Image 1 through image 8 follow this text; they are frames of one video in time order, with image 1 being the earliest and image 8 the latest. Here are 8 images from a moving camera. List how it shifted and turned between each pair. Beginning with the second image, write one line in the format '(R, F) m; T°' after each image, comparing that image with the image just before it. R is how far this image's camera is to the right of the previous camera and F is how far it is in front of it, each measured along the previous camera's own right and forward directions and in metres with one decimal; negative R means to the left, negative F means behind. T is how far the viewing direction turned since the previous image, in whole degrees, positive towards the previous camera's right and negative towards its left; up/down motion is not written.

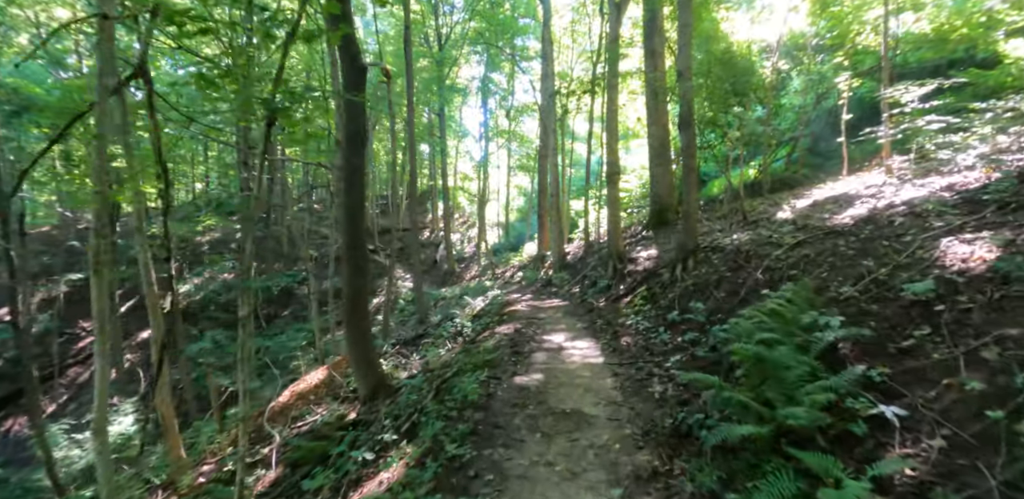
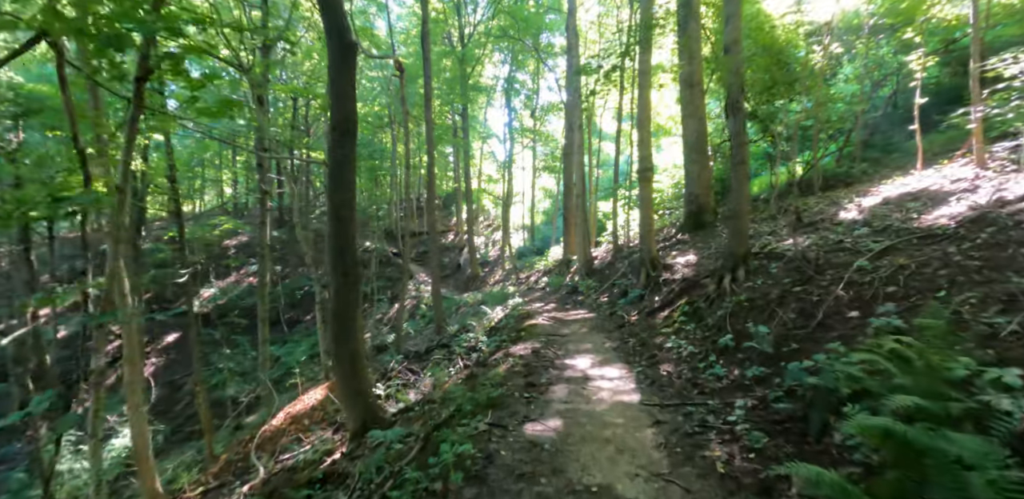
(+0.1, +1.0) m; -3°
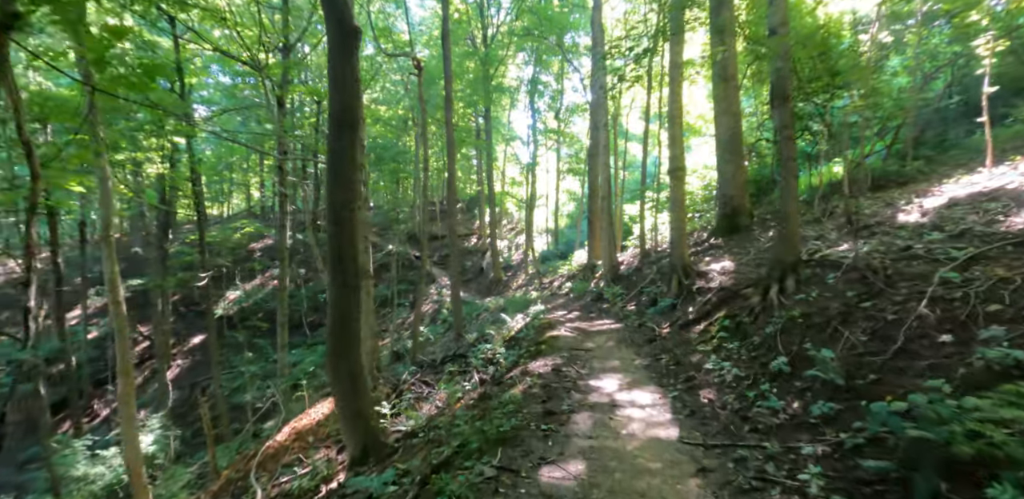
(+0.1, +0.6) m; -2°
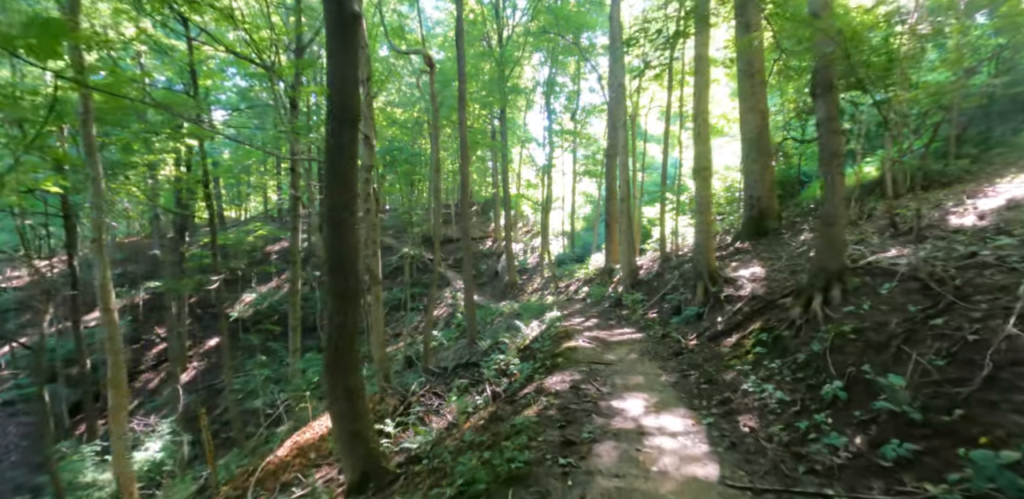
(0.0, +0.4) m; -2°
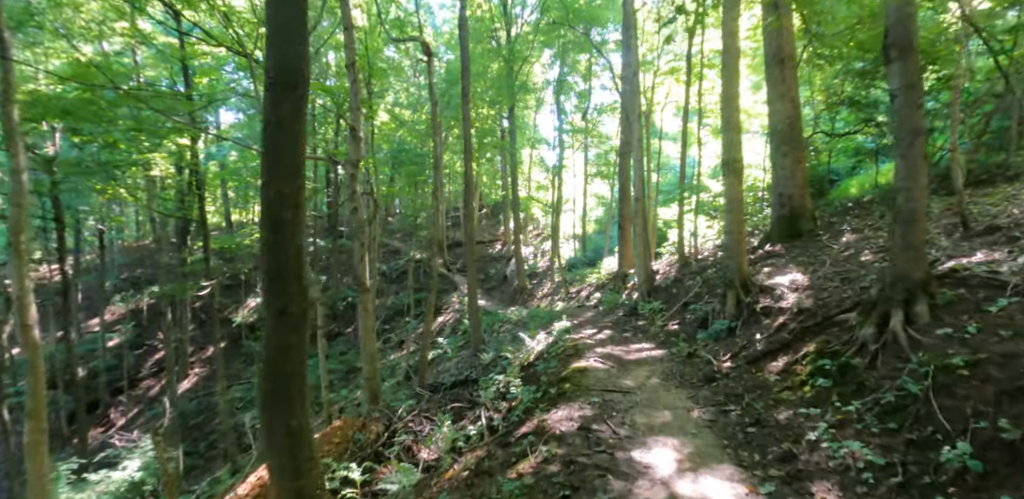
(+0.1, +0.9) m; -1°
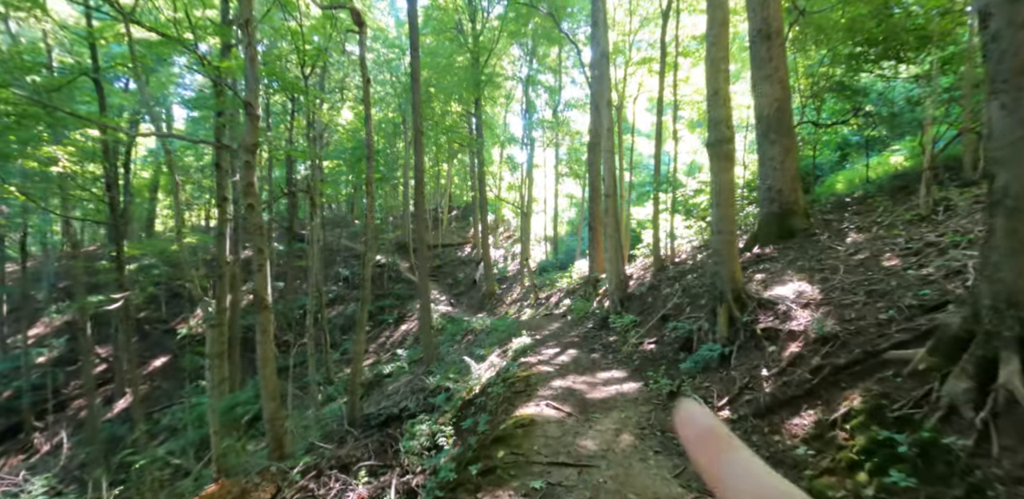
(+0.4, +1.4) m; +2°
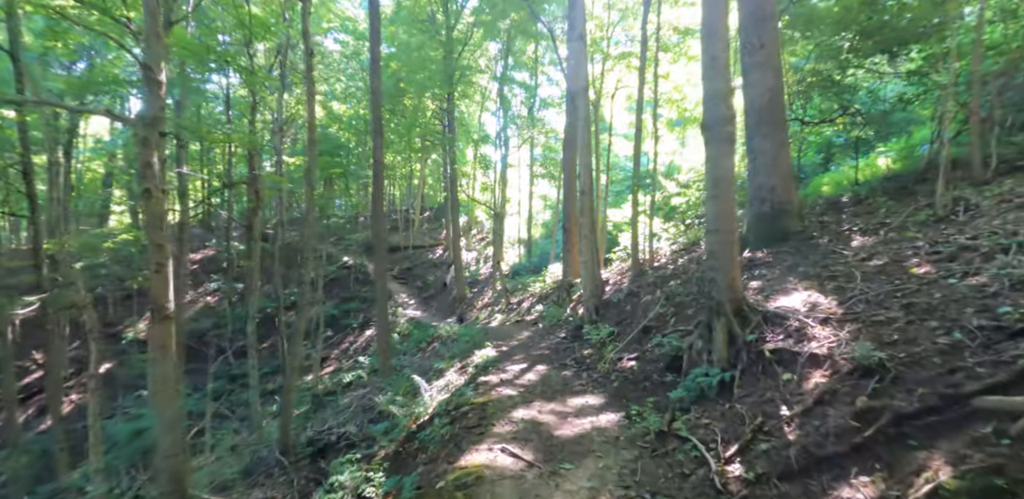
(+0.2, +1.0) m; +2°
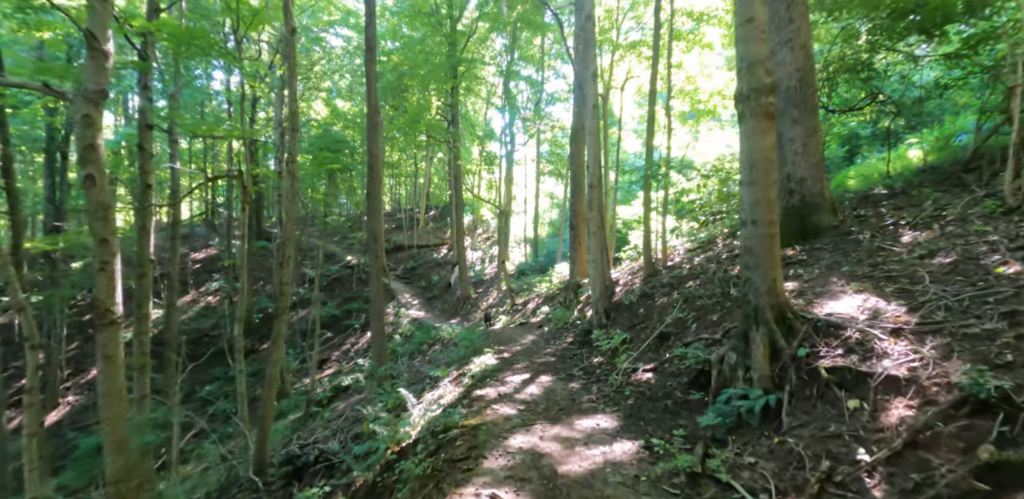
(+0.1, +0.7) m; -1°
